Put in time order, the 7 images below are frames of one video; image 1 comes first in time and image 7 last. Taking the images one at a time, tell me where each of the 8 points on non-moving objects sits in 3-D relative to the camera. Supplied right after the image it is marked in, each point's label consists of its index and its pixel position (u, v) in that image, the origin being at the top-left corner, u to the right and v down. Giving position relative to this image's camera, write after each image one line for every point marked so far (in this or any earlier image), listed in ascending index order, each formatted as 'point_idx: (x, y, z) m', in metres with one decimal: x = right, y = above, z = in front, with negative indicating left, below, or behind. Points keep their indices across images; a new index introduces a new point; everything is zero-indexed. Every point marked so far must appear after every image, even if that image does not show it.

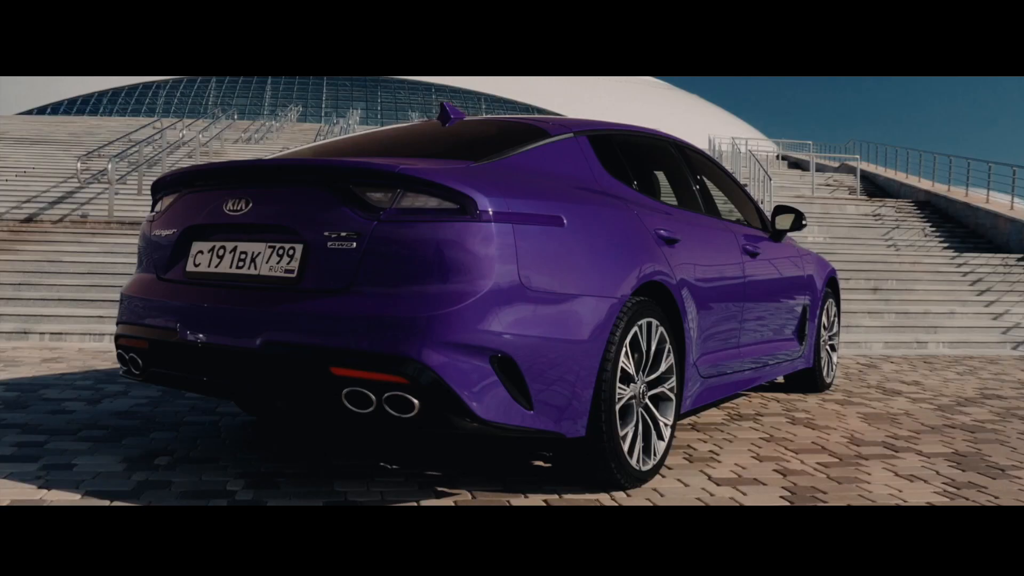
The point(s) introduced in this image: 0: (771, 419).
0: (+1.2, -0.6, +4.6) m
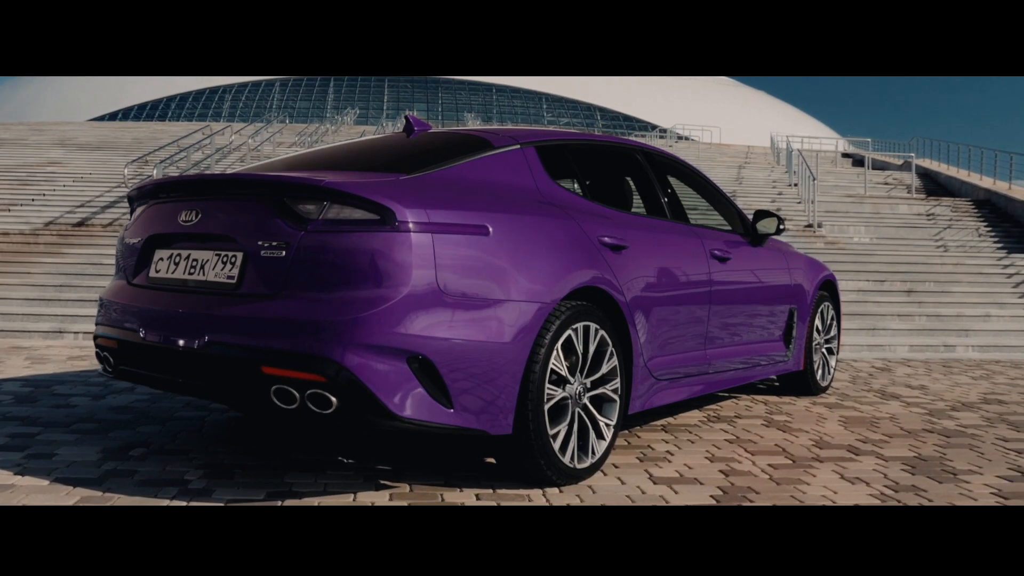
0: (+1.1, -0.6, +4.7) m
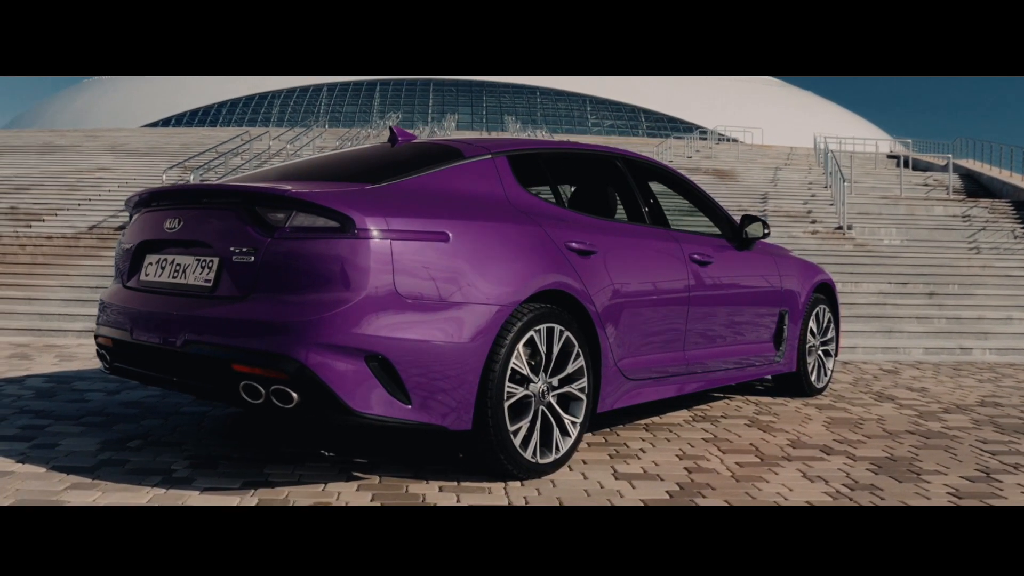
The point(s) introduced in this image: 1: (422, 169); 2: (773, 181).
0: (+1.1, -0.6, +4.8) m
1: (-0.3, +0.4, +3.6) m
2: (+3.9, +1.6, +14.7) m
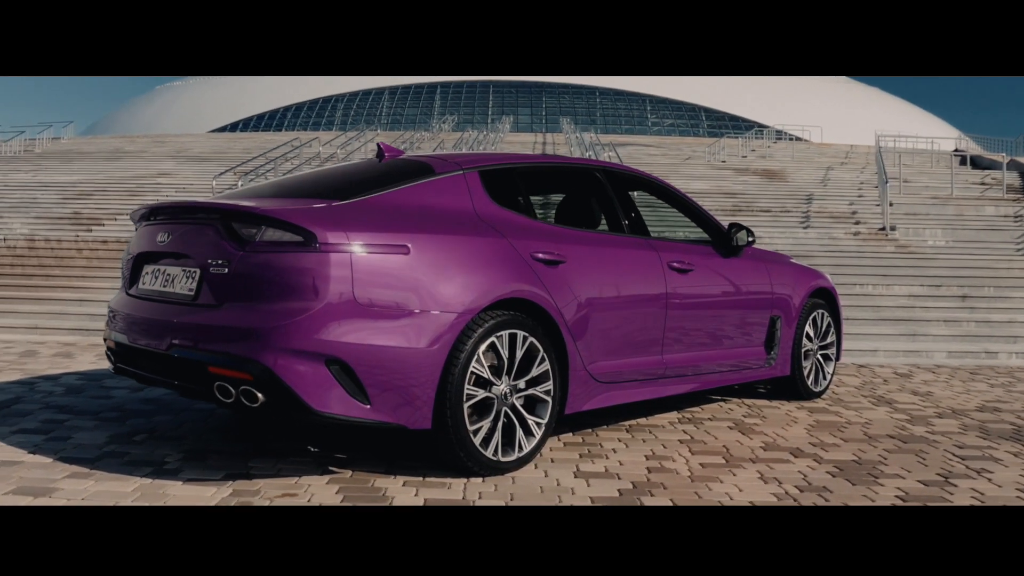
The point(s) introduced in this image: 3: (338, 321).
0: (+1.0, -0.7, +5.0) m
1: (-0.5, +0.4, +3.9) m
2: (+4.6, +1.6, +14.6) m
3: (-0.6, -0.1, +3.4) m
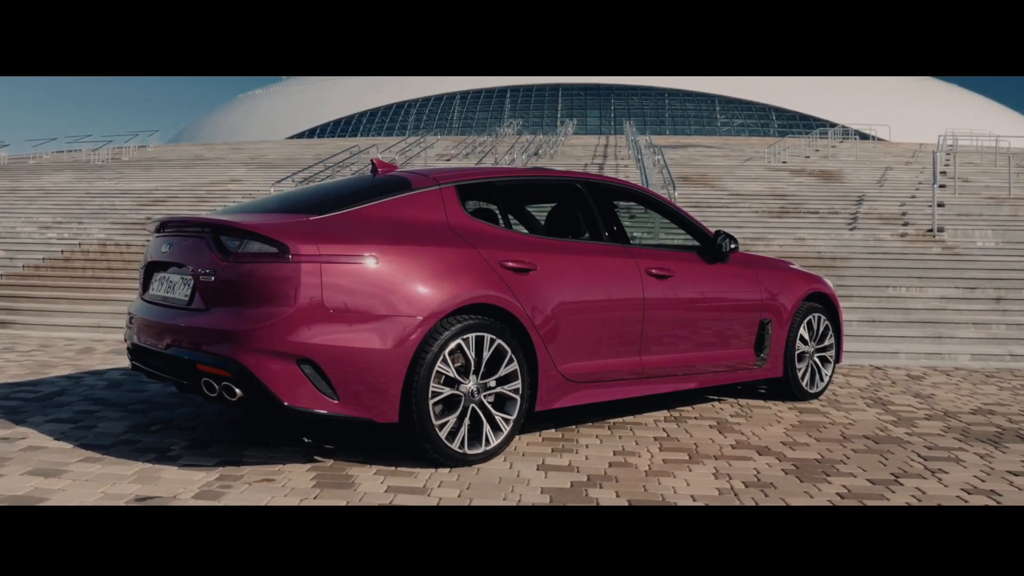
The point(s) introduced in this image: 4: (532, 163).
0: (+1.0, -0.7, +5.2) m
1: (-0.6, +0.4, +4.2) m
2: (+5.4, +1.6, +14.5) m
3: (-0.8, -0.1, +3.8) m
4: (+0.3, +2.0, +15.5) m
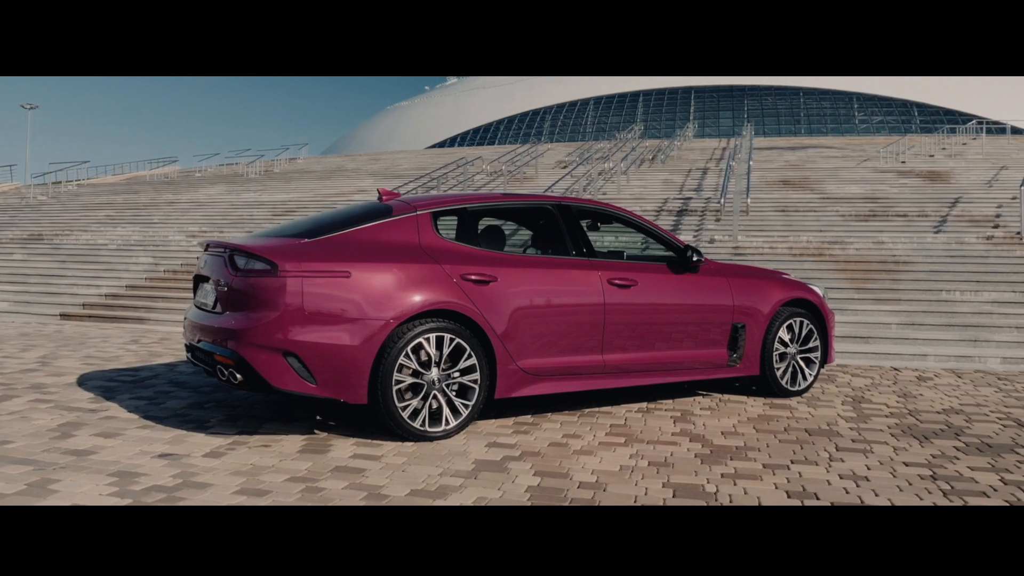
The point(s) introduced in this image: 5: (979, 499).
0: (+0.9, -0.8, +5.9) m
1: (-0.8, +0.3, +5.3) m
2: (+6.9, +1.5, +14.3) m
3: (-1.1, -0.2, +4.8) m
4: (+2.1, +2.0, +16.2) m
5: (+2.0, -0.9, +4.3) m
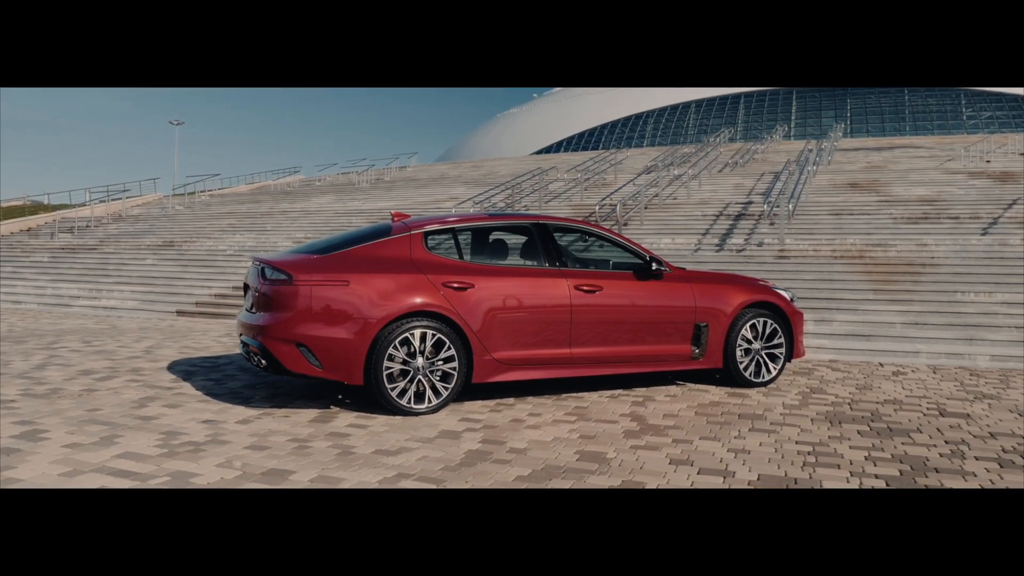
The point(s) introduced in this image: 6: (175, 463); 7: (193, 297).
0: (+0.8, -0.8, +7.0) m
1: (-1.0, +0.3, +6.6) m
2: (+8.0, +1.5, +14.3) m
3: (-1.3, -0.2, +6.2) m
4: (+3.5, +2.0, +16.9) m
5: (+1.7, -1.0, +5.2) m
6: (-1.7, -0.9, +5.1) m
7: (-3.8, -0.1, +11.7) m
